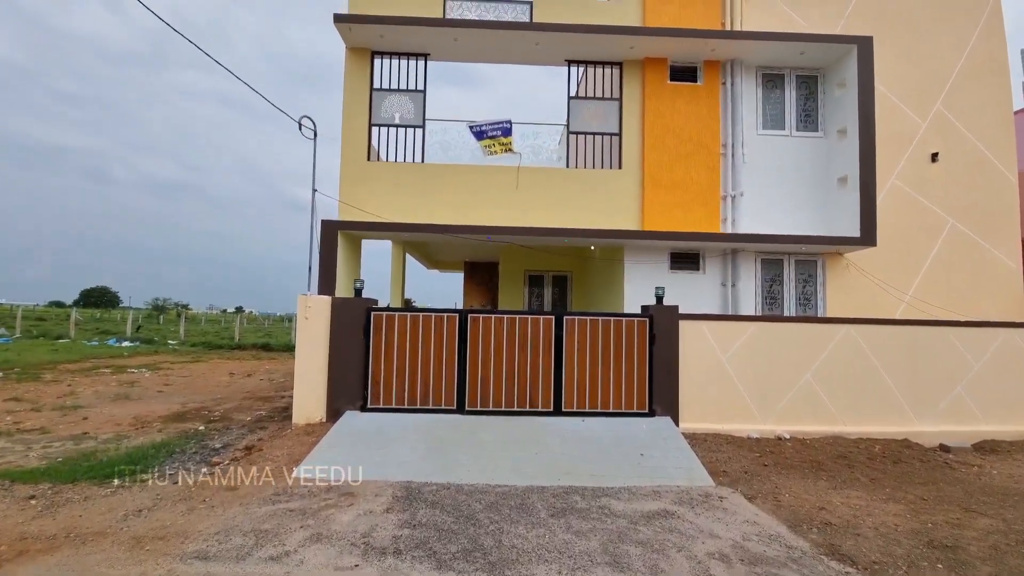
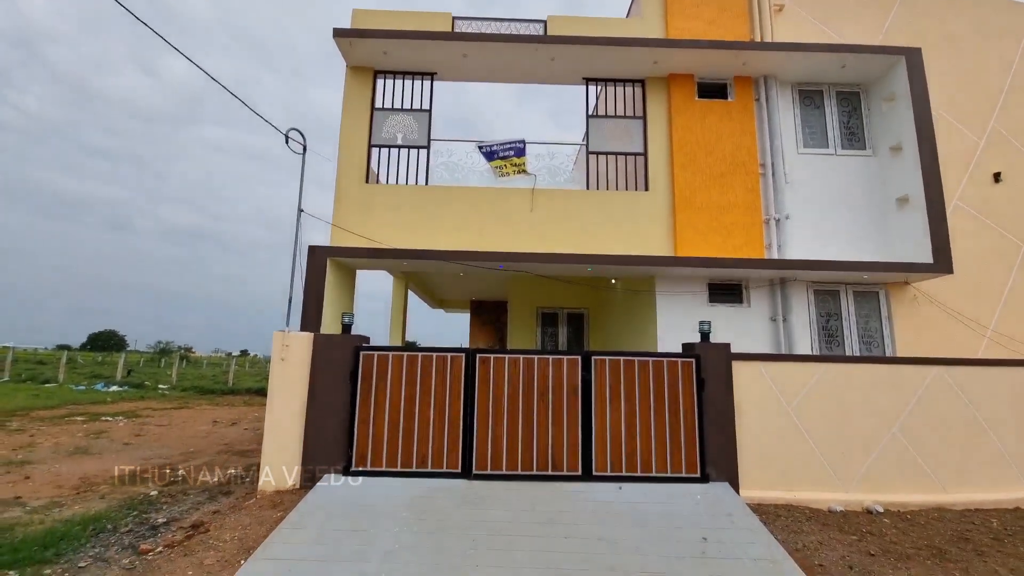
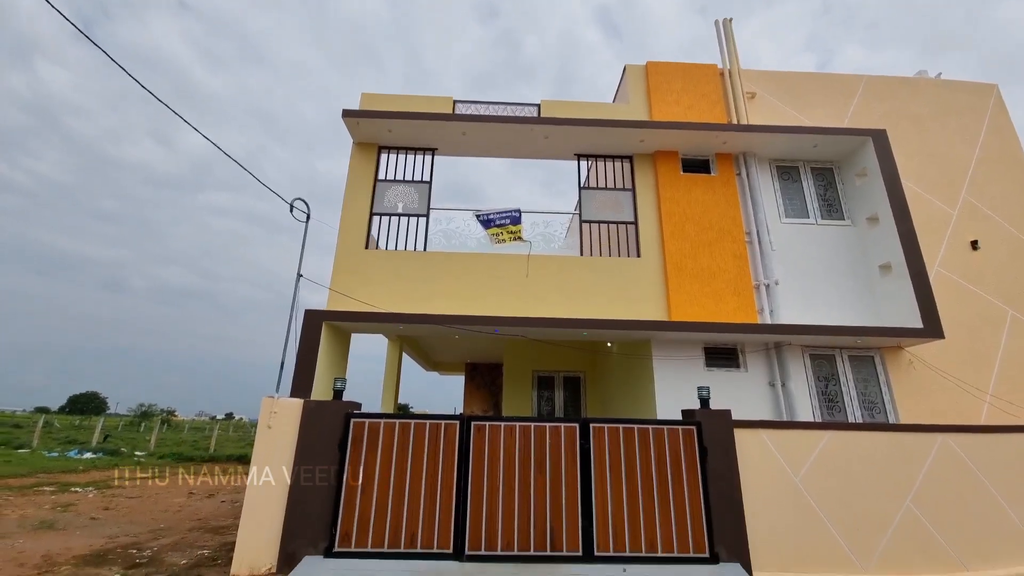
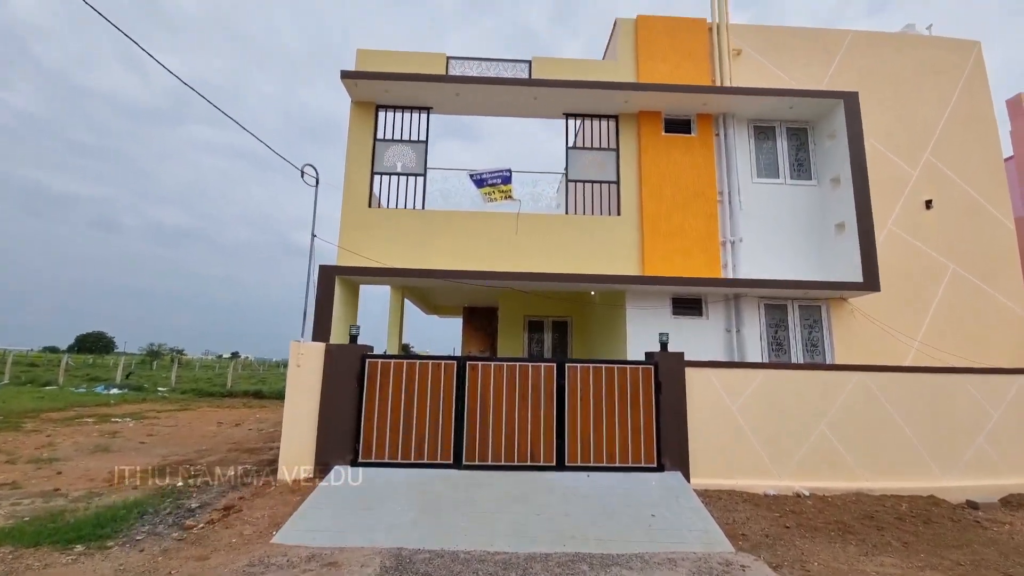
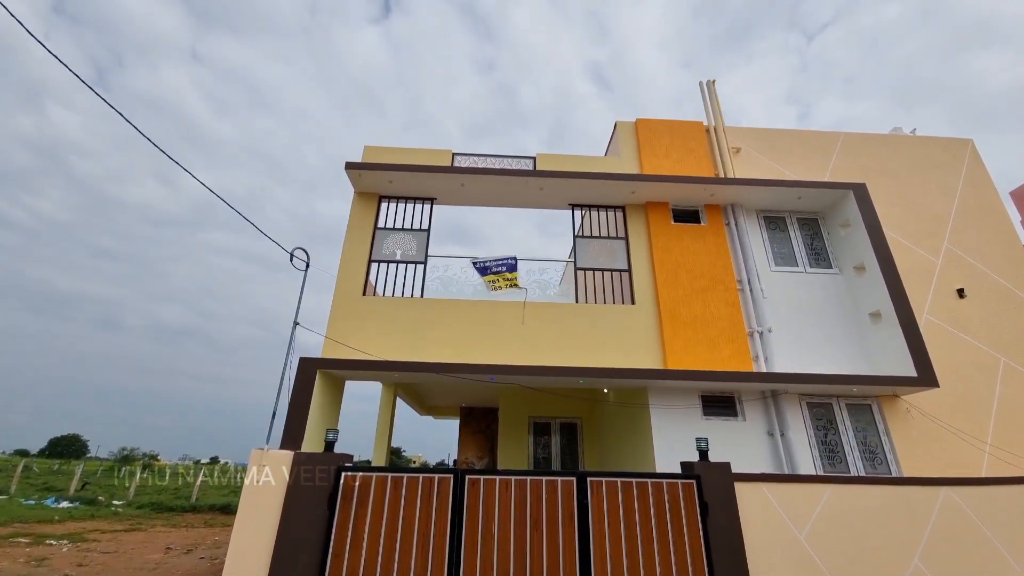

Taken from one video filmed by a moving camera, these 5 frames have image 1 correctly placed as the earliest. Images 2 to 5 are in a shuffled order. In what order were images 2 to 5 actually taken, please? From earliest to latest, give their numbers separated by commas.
4, 5, 3, 2
